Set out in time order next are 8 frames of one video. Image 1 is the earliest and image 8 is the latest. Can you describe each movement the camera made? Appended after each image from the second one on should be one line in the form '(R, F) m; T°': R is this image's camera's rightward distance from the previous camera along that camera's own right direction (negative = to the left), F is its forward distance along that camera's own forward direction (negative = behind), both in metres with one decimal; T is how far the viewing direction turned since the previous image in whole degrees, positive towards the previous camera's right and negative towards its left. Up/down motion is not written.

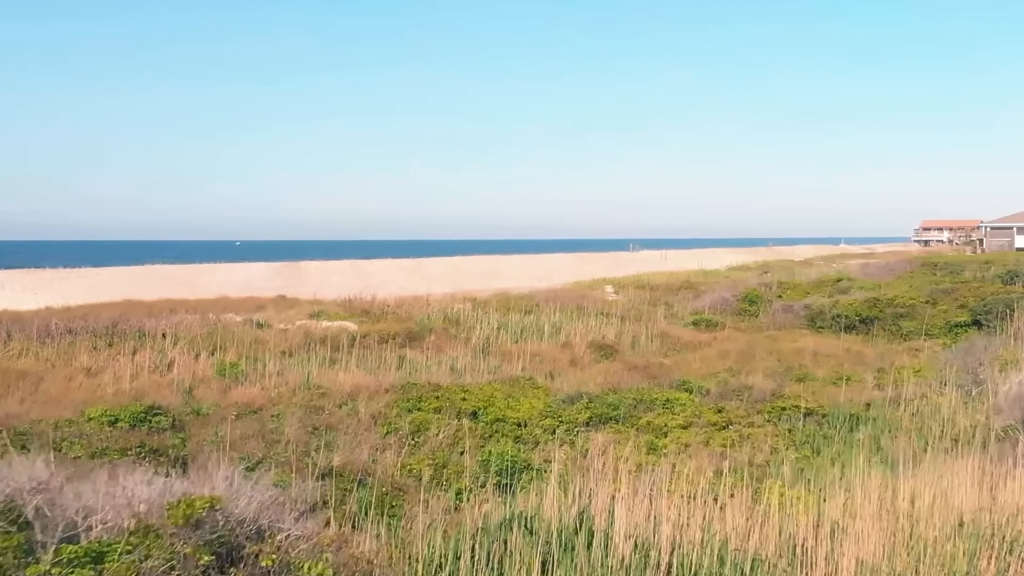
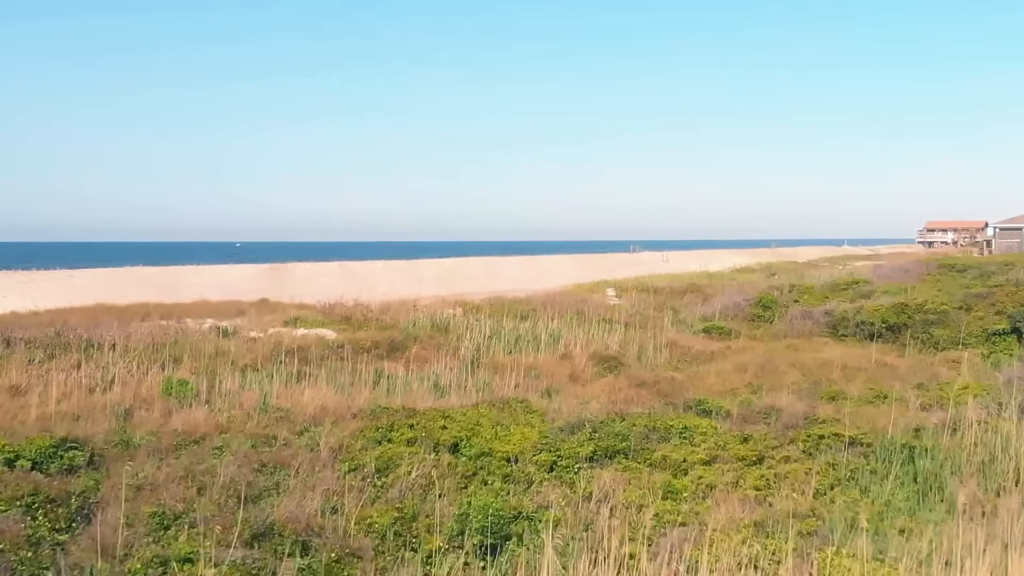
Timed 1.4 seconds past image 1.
(+0.1, +1.6) m; 0°
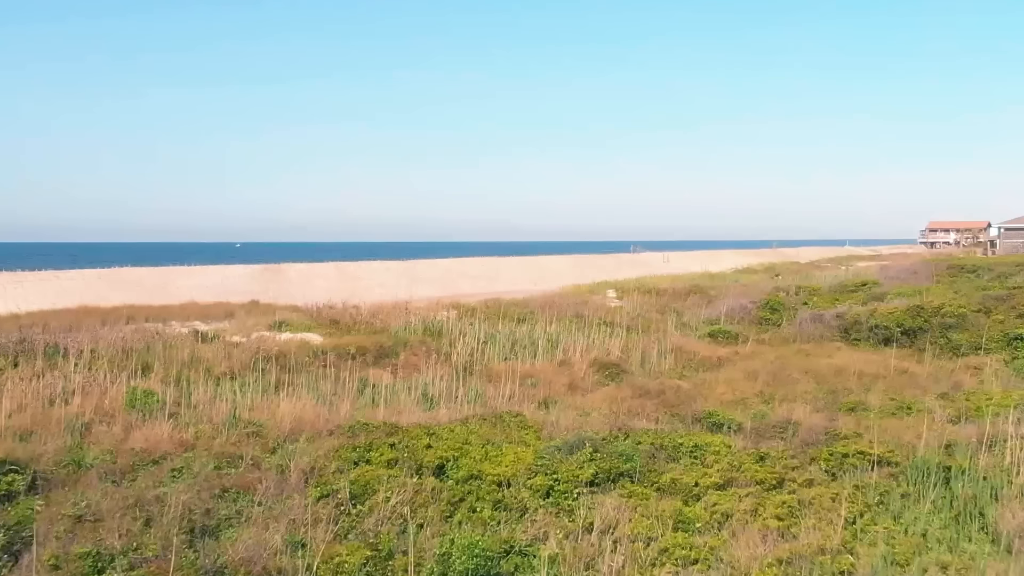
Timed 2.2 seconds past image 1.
(+0.1, +0.8) m; 0°
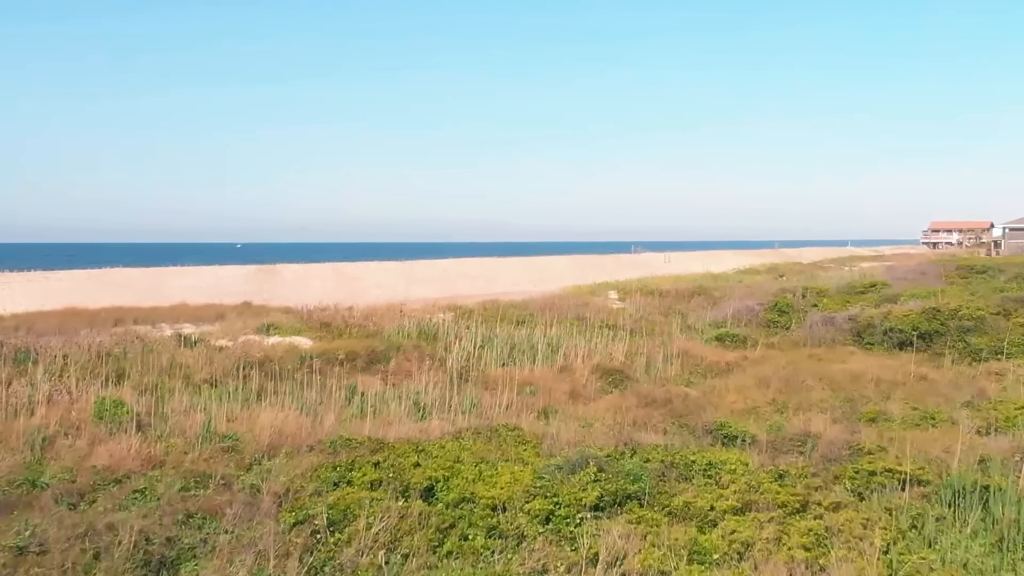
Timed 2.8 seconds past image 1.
(0.0, +0.7) m; 0°
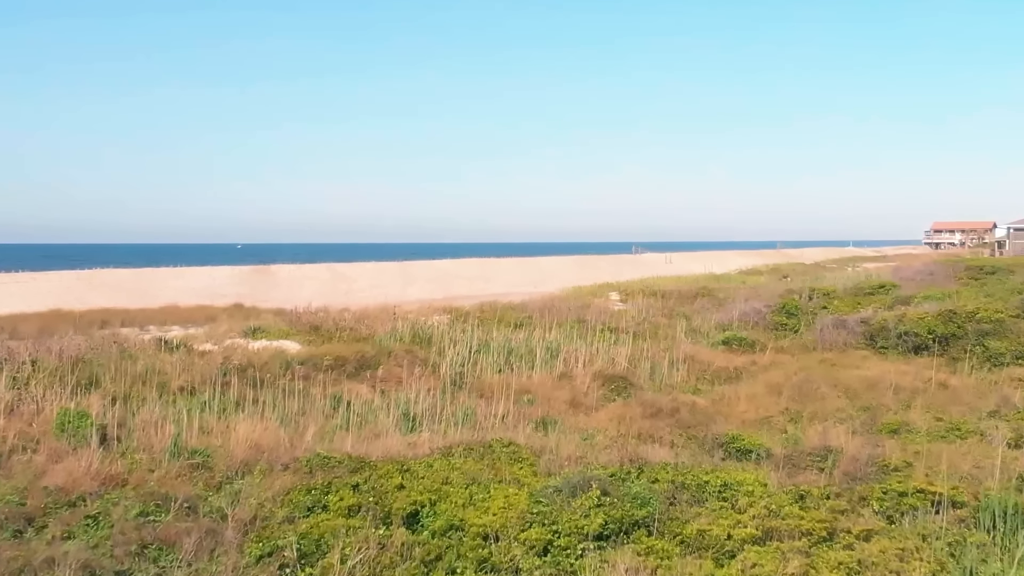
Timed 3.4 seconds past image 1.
(0.0, +0.7) m; 0°
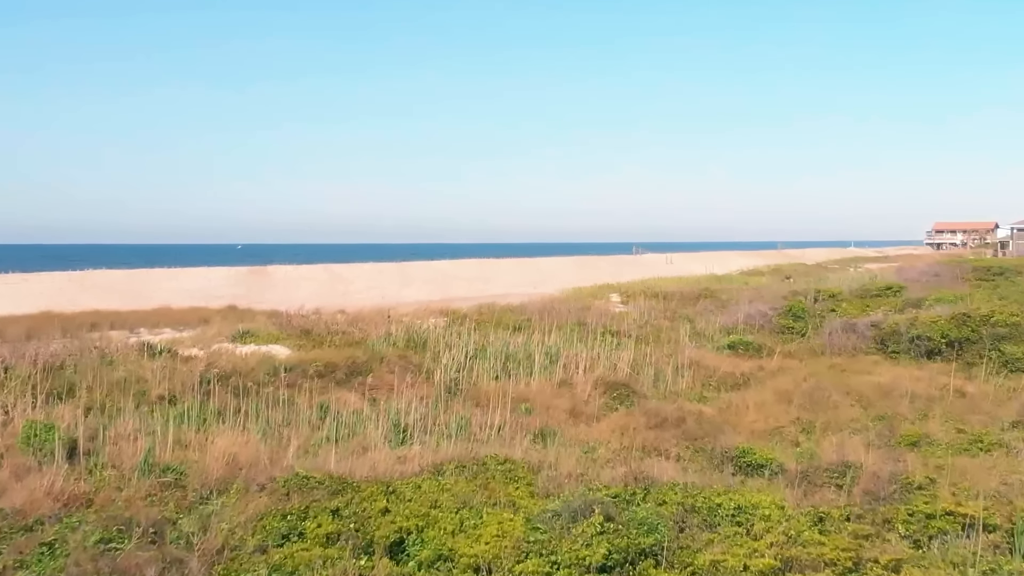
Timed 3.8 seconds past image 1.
(0.0, +0.5) m; 0°
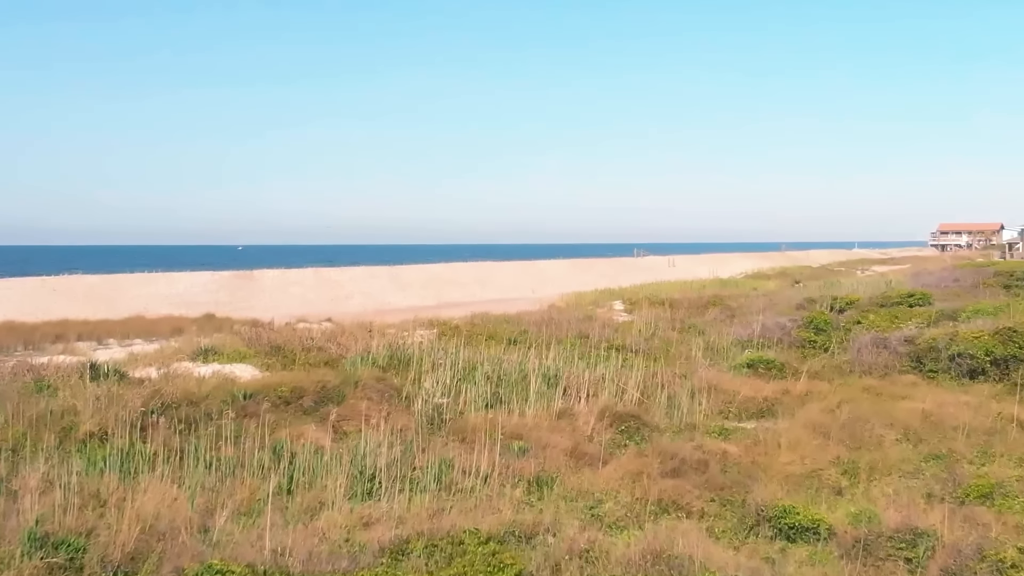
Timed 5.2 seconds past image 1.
(+0.1, +1.5) m; 0°
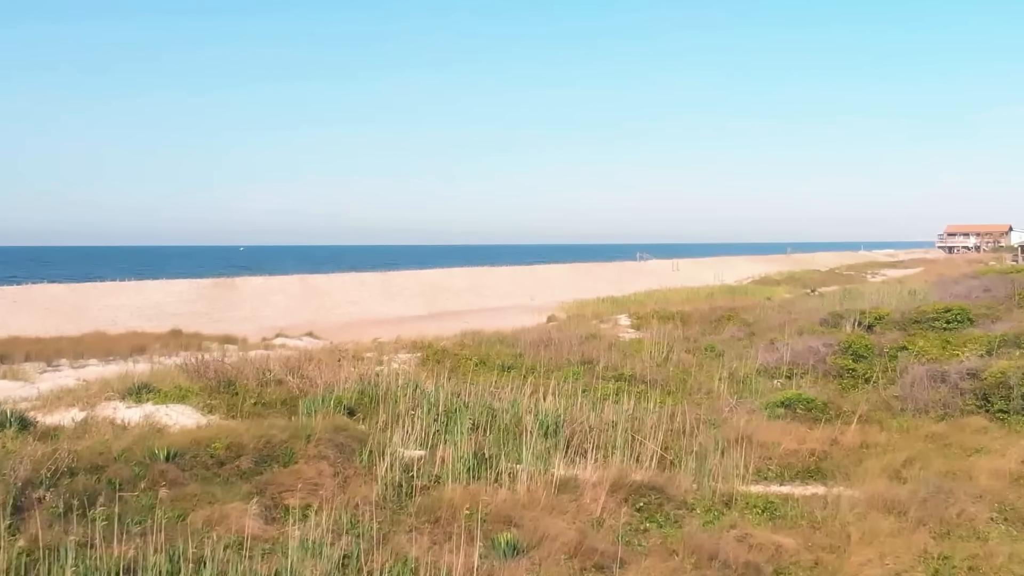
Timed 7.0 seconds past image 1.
(+0.1, +2.1) m; 0°
